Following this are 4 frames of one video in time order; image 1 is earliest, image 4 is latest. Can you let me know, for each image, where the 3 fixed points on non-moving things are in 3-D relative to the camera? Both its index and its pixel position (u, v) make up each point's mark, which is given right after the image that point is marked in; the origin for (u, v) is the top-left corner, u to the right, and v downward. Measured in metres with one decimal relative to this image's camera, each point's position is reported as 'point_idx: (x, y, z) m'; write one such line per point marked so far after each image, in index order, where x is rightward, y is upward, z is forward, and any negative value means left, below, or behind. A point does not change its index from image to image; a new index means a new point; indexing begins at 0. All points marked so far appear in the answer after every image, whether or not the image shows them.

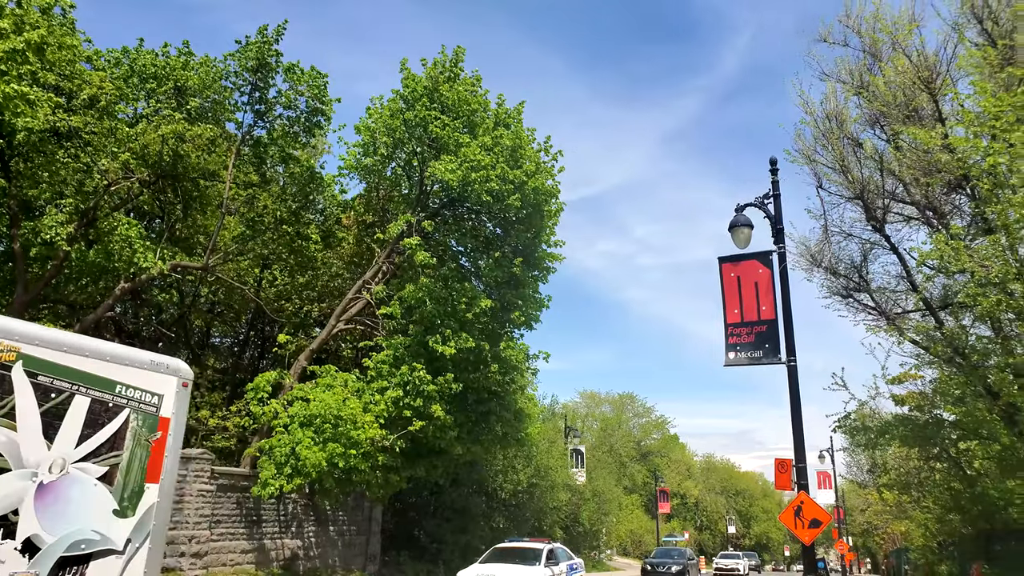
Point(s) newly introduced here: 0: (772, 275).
0: (+4.7, +0.2, +14.2) m
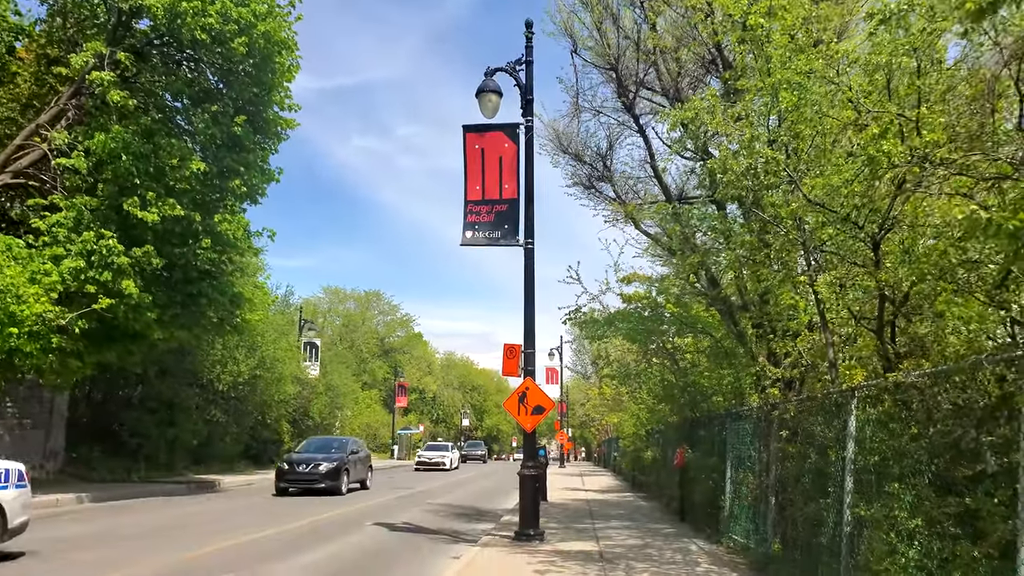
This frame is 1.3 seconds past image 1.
0: (+0.1, +2.3, +13.0) m
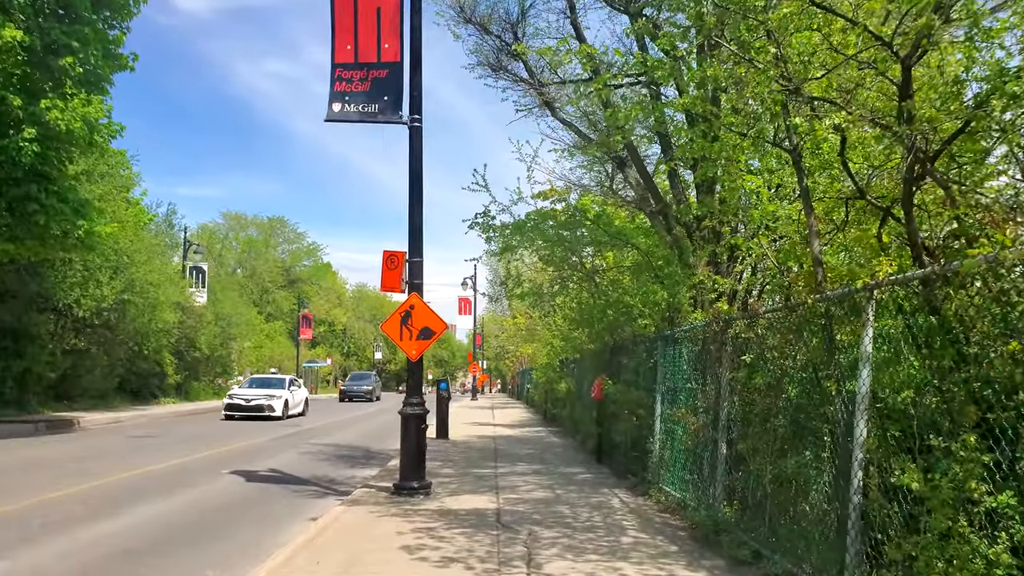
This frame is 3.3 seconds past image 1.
0: (-1.4, +3.7, +10.1) m
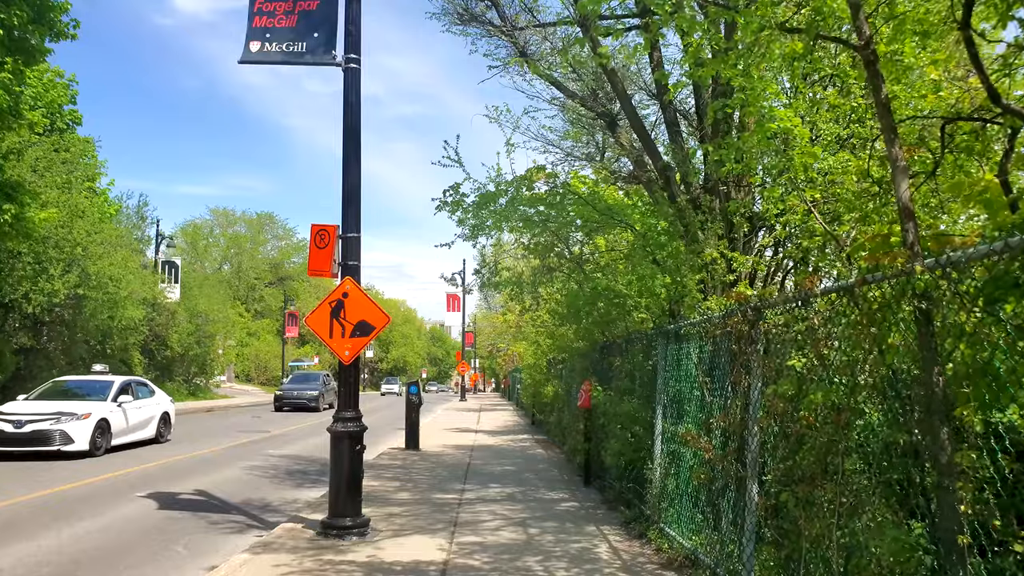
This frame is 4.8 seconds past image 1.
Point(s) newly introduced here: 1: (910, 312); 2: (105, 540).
0: (-1.8, +3.9, +8.0) m
1: (+1.7, -0.1, +3.1) m
2: (-4.3, -2.7, +8.2) m
